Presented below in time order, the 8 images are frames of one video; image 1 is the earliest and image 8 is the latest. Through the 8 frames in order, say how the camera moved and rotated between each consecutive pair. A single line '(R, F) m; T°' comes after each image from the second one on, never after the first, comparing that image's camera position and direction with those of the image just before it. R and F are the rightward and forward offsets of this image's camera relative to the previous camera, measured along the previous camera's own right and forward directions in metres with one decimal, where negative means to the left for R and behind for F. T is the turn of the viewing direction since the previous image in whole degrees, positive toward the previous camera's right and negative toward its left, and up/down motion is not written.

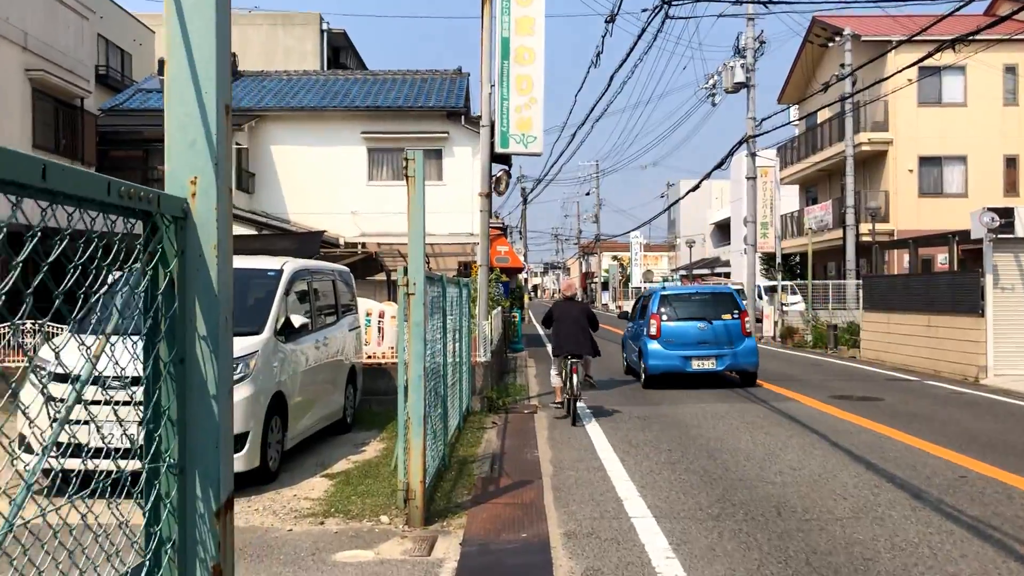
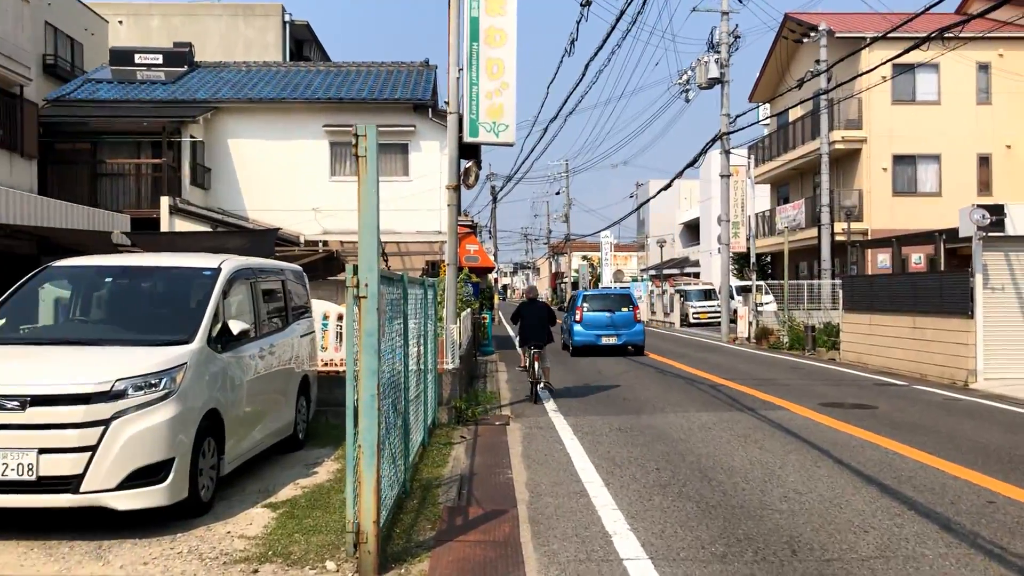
(0.0, +0.9) m; +2°
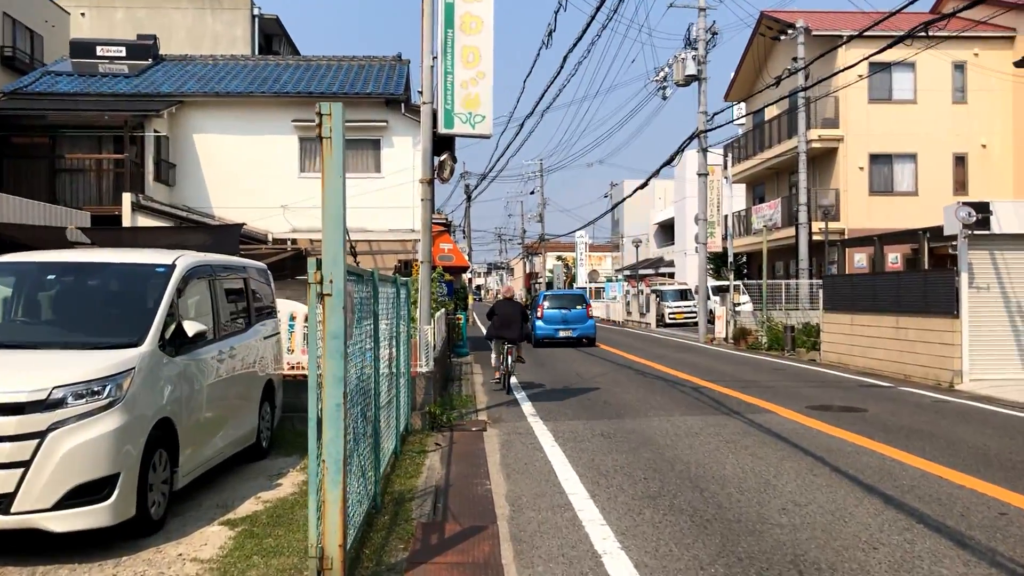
(0.0, +0.5) m; +2°
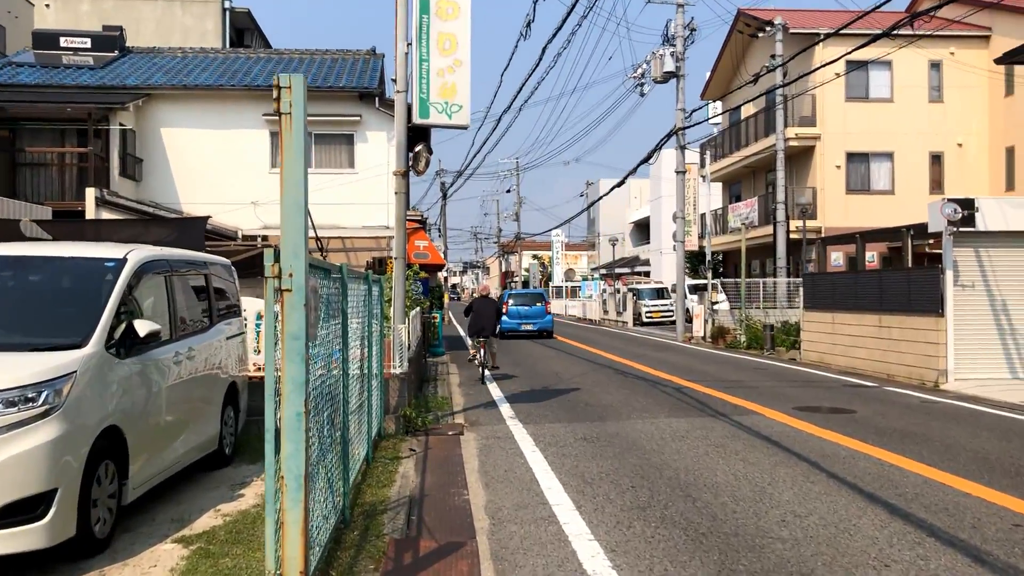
(0.0, +0.4) m; +2°
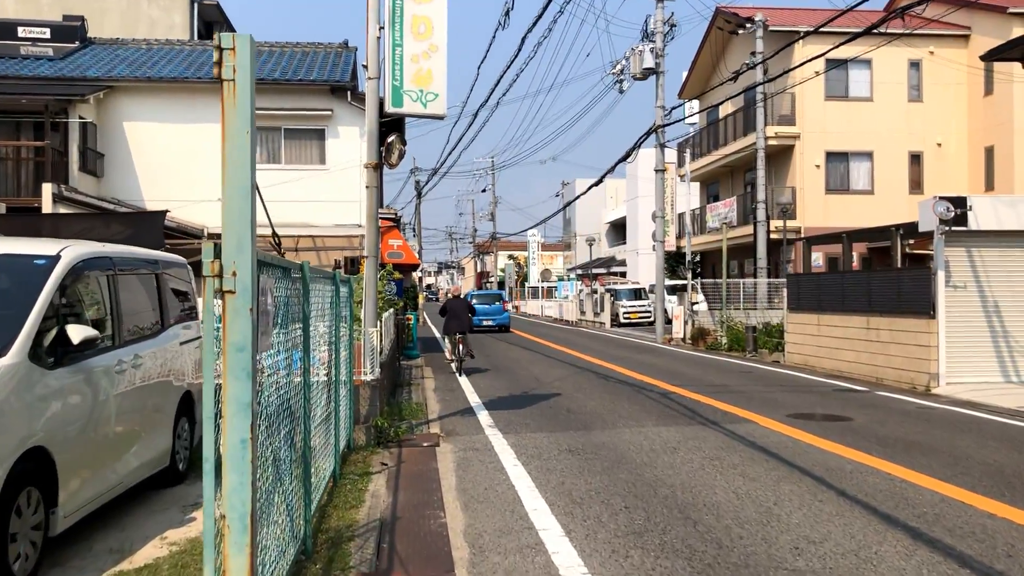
(0.0, +0.6) m; +2°
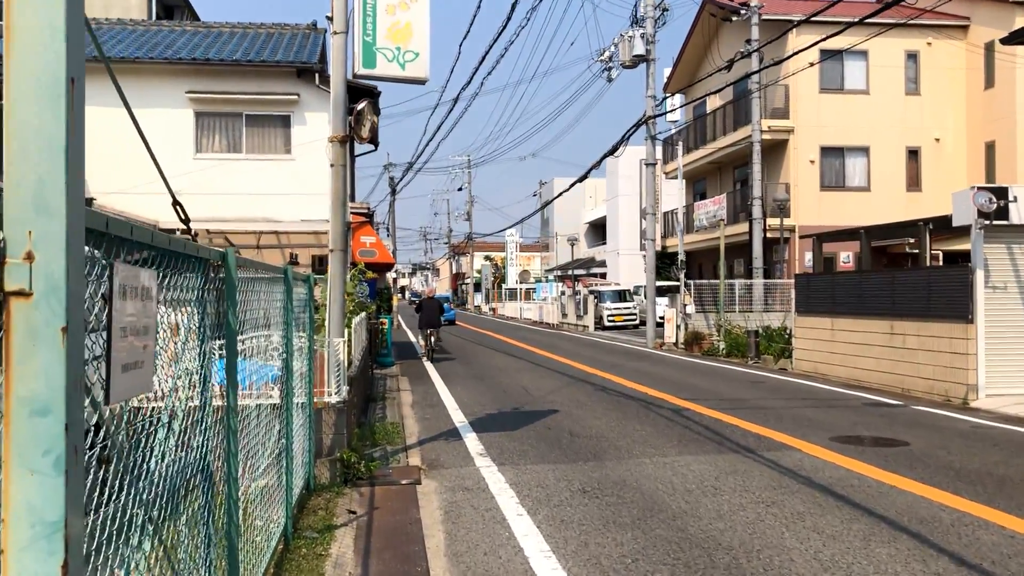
(-0.2, +1.6) m; +1°
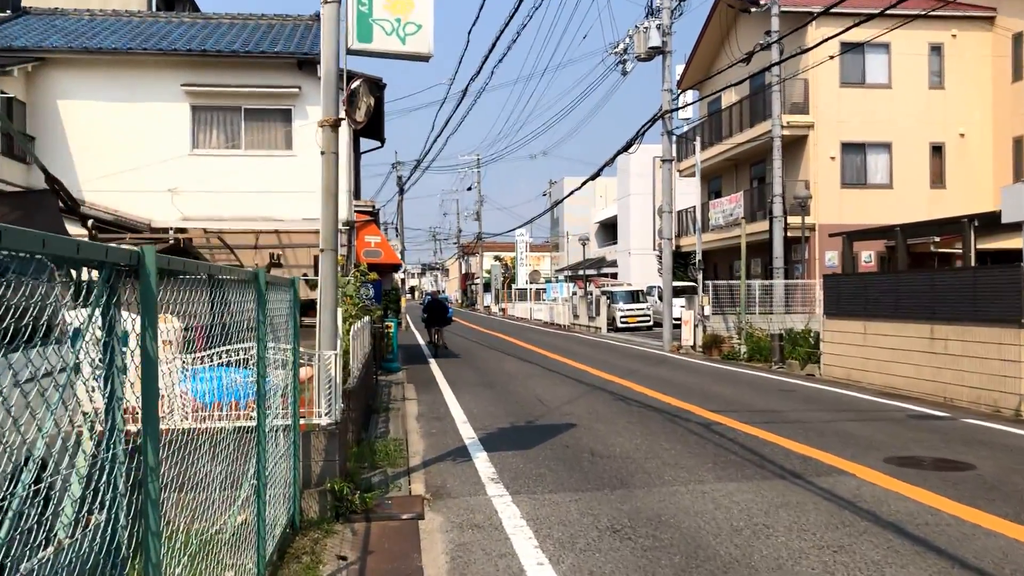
(0.0, +0.9) m; -1°
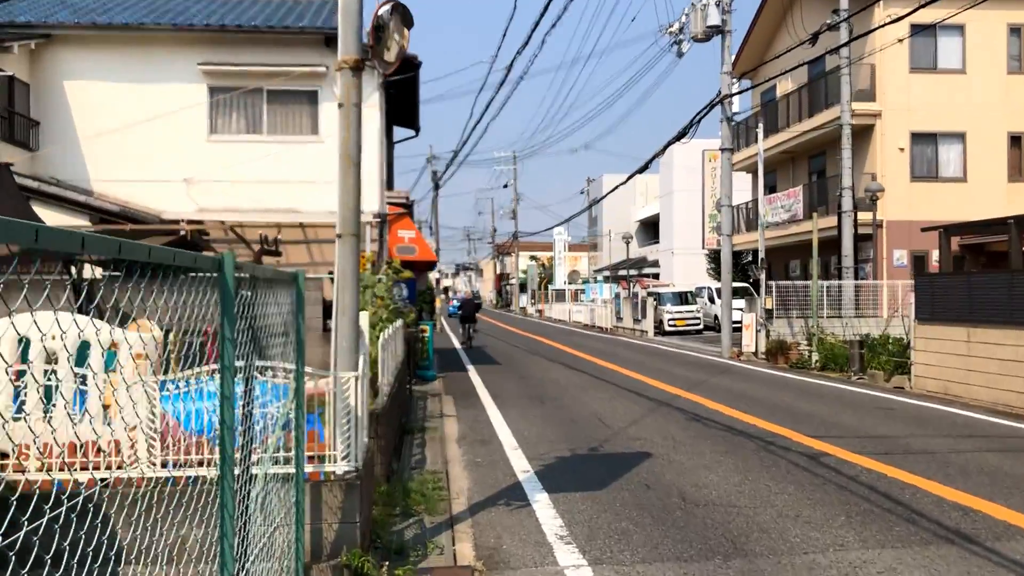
(-0.2, +1.7) m; -2°
